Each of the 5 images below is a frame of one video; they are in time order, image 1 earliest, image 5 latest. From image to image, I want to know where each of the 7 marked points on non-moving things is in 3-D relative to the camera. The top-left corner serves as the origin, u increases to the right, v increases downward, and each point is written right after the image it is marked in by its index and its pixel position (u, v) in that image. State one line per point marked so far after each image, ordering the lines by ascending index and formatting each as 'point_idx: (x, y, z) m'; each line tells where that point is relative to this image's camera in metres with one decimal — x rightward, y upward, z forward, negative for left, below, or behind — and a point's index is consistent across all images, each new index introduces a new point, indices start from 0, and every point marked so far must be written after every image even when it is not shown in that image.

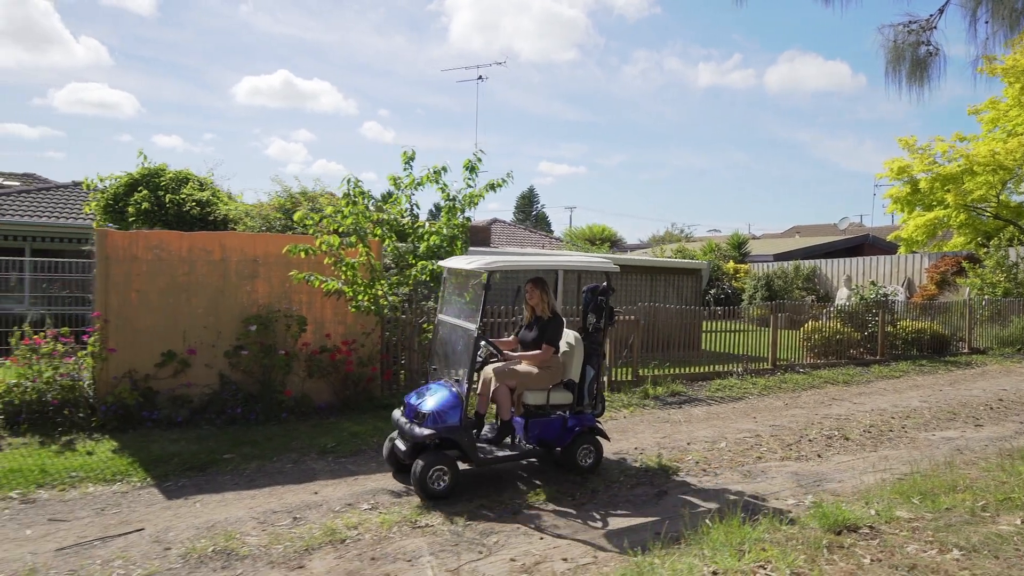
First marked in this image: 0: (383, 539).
0: (-0.9, -1.8, +4.9) m
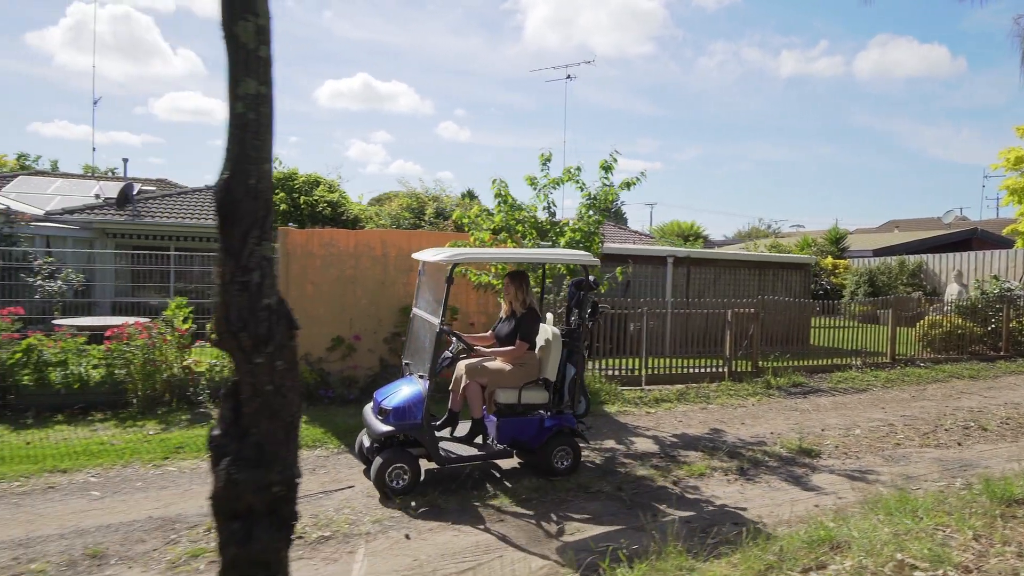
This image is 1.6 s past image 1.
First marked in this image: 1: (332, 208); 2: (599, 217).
0: (+0.4, -1.7, +5.5) m
1: (-3.9, +1.7, +14.6) m
2: (+1.1, +0.9, +8.5) m
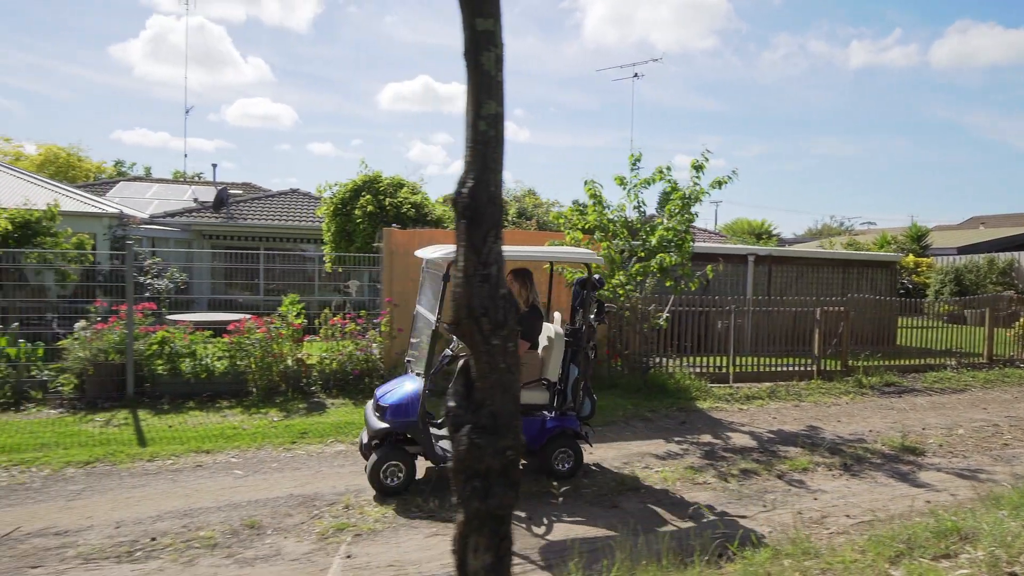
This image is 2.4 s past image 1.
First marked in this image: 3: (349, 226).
0: (+1.4, -1.7, +5.7) m
1: (-2.1, +1.8, +15.1) m
2: (+2.3, +0.9, +8.7) m
3: (-3.6, +1.4, +15.0) m
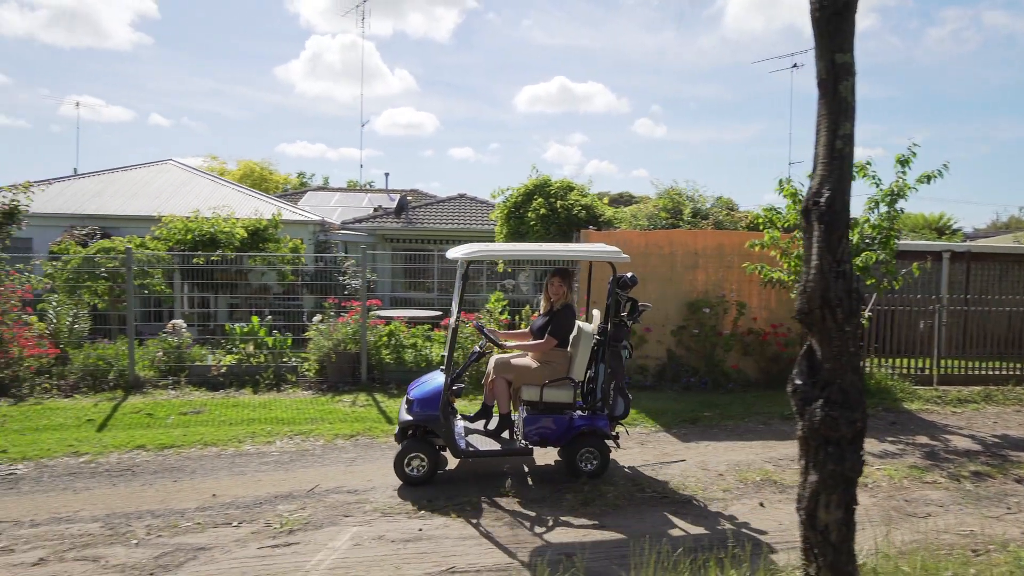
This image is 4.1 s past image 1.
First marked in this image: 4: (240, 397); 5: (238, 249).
0: (+3.3, -1.7, +5.7) m
1: (+1.7, +1.8, +15.6) m
2: (+4.8, +1.0, +8.4) m
3: (+0.2, +1.4, +15.8) m
4: (-3.4, -1.3, +8.4) m
5: (-5.3, +0.8, +13.0) m
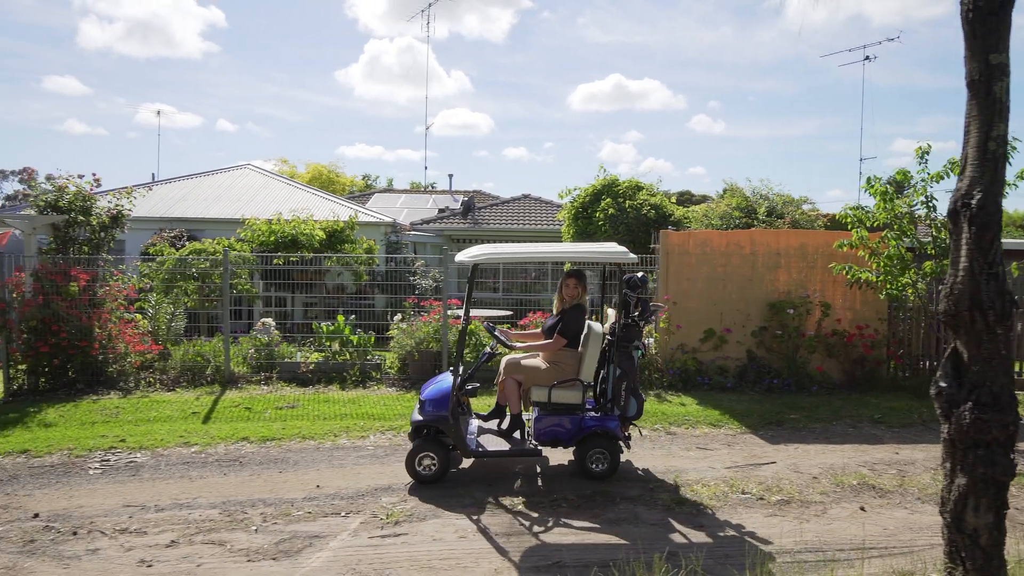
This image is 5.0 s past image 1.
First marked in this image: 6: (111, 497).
0: (+4.1, -1.7, +5.6) m
1: (+3.3, +1.8, +15.5) m
2: (+5.8, +1.0, +8.1) m
3: (+1.8, +1.4, +15.8) m
4: (-2.4, -1.3, +8.7) m
5: (-3.9, +0.8, +13.5) m
6: (-3.4, -1.7, +5.7) m
